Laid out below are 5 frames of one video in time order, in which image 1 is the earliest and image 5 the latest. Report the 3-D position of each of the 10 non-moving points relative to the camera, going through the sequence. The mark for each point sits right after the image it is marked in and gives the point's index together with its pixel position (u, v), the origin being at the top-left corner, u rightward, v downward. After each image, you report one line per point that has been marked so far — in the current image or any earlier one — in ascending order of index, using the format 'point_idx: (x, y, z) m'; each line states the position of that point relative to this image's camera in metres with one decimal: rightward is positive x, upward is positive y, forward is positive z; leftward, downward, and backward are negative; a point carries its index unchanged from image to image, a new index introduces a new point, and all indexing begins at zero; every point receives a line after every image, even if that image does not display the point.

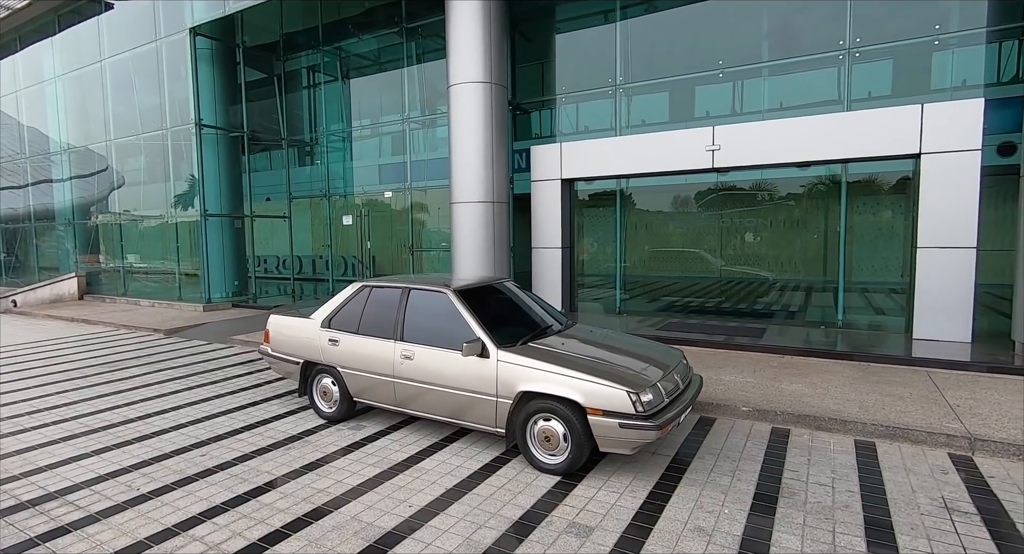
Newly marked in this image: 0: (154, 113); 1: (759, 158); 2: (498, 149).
0: (-11.8, +5.3, +17.6) m
1: (+4.6, +2.2, +9.9) m
2: (-0.3, +2.8, +11.6) m
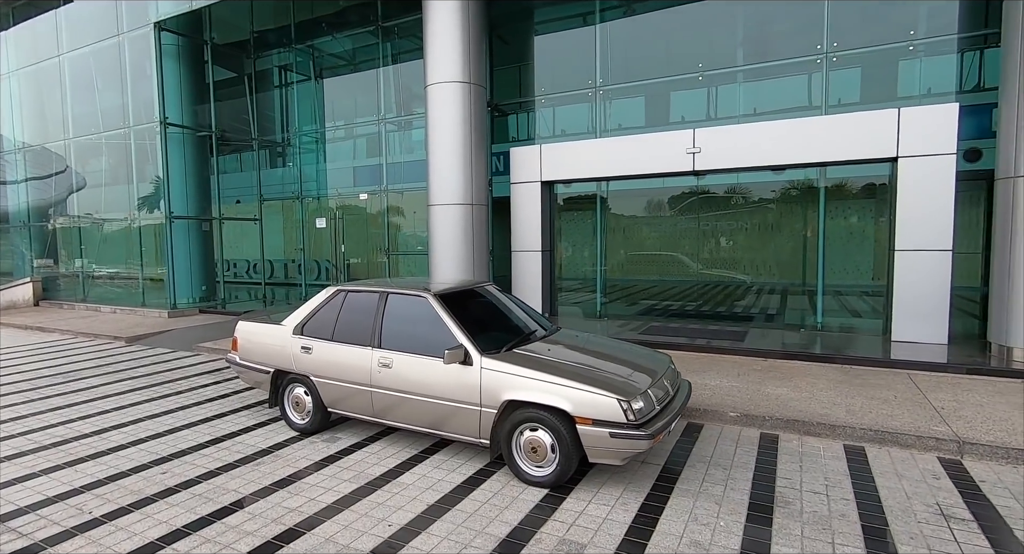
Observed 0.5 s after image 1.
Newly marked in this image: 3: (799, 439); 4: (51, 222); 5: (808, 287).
0: (-12.5, +5.2, +16.9) m
1: (+4.2, +2.1, +9.9) m
2: (-0.8, +2.8, +11.4) m
3: (+2.9, -1.6, +5.4) m
4: (-16.8, +1.8, +19.6) m
5: (+5.8, -0.2, +11.1) m
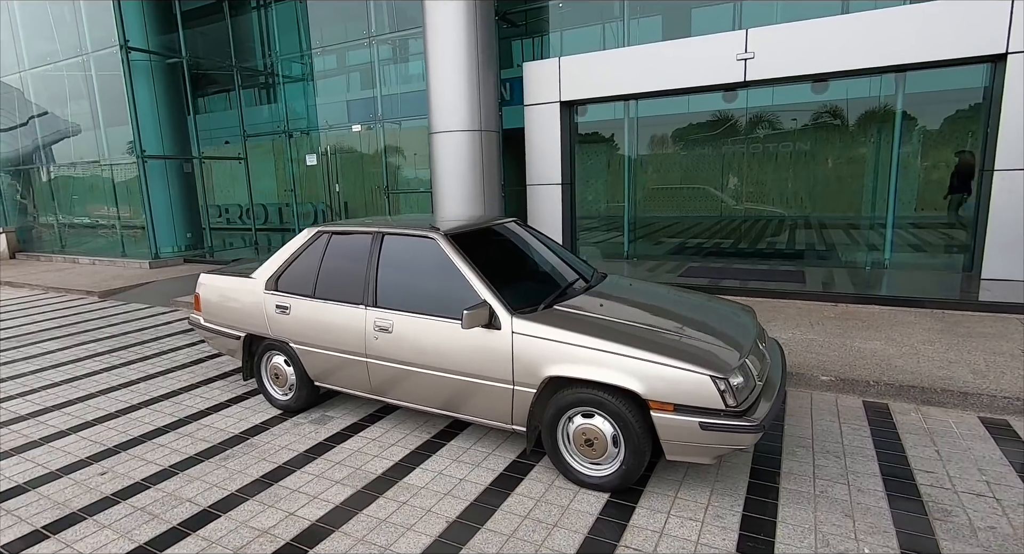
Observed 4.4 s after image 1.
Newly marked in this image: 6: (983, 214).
0: (-12.3, +6.6, +15.1) m
1: (+4.5, +3.2, +8.2) m
2: (-0.5, +3.9, +9.8) m
3: (+3.2, -1.0, +4.2) m
4: (-16.5, +3.5, +18.2) m
5: (+6.1, +1.0, +9.7) m
6: (+6.8, +0.9, +7.8) m
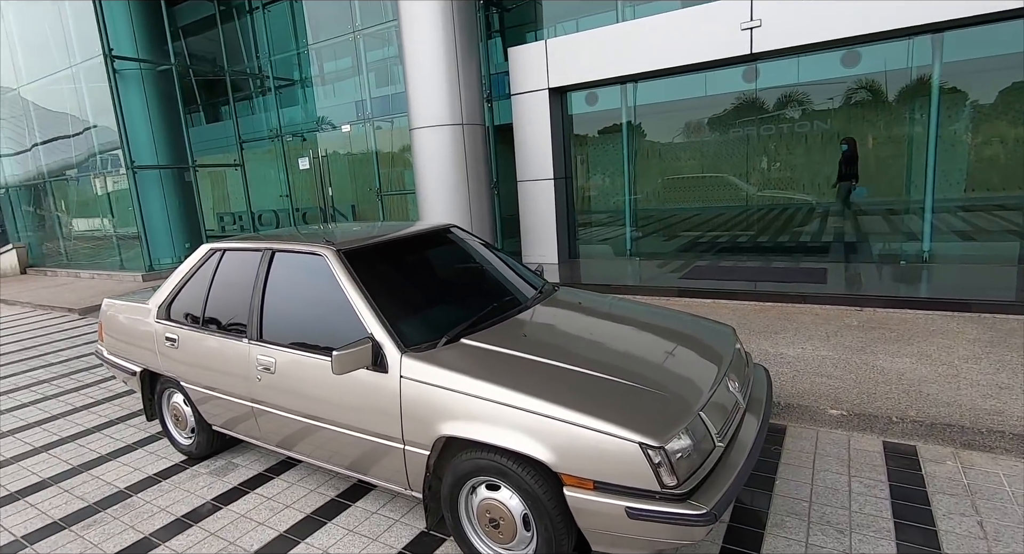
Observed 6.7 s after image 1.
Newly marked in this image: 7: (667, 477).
0: (-12.3, +6.2, +15.0) m
1: (+4.1, +3.2, +7.2) m
2: (-0.8, +3.8, +9.0) m
3: (+2.7, -1.1, +3.3) m
4: (-16.2, +3.0, +18.4) m
5: (+5.9, +1.1, +8.5) m
6: (+6.5, +1.0, +6.6) m
7: (+0.6, -0.8, +2.2) m
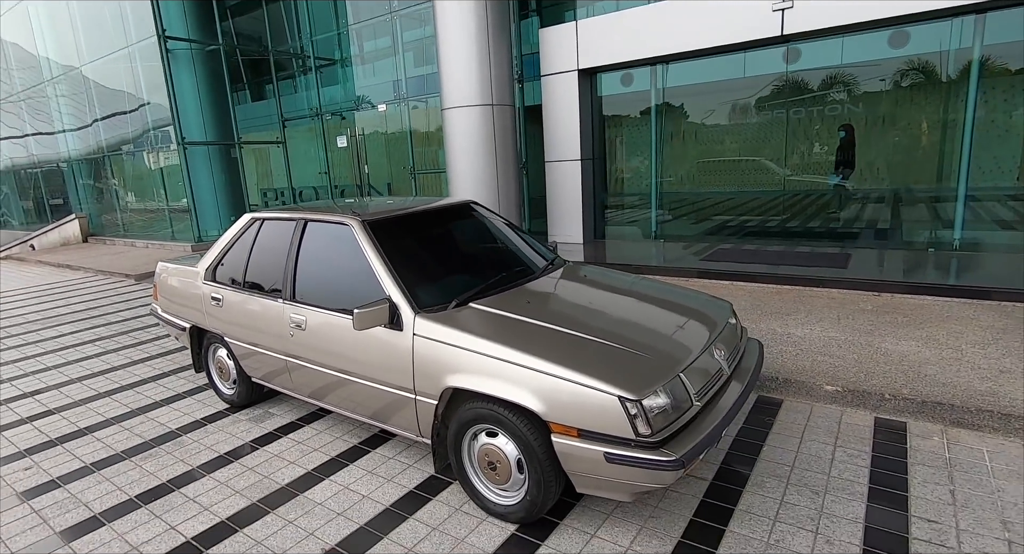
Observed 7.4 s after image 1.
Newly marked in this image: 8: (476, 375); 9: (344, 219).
0: (-11.3, +7.1, +15.8) m
1: (+4.5, +3.4, +7.0) m
2: (-0.3, +4.2, +9.2) m
3: (+2.7, -1.0, +3.4) m
4: (-15.0, +4.2, +19.5) m
5: (+6.3, +1.3, +8.3) m
6: (+6.8, +1.1, +6.4) m
7: (+0.6, -0.7, +2.4) m
8: (-0.2, -0.5, +2.8) m
9: (-1.1, +0.4, +3.6) m
